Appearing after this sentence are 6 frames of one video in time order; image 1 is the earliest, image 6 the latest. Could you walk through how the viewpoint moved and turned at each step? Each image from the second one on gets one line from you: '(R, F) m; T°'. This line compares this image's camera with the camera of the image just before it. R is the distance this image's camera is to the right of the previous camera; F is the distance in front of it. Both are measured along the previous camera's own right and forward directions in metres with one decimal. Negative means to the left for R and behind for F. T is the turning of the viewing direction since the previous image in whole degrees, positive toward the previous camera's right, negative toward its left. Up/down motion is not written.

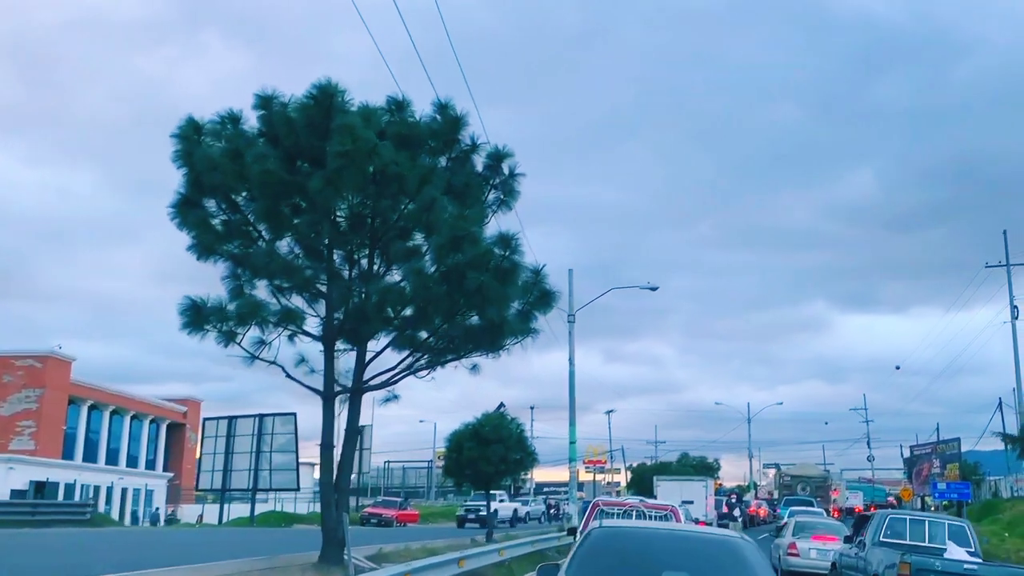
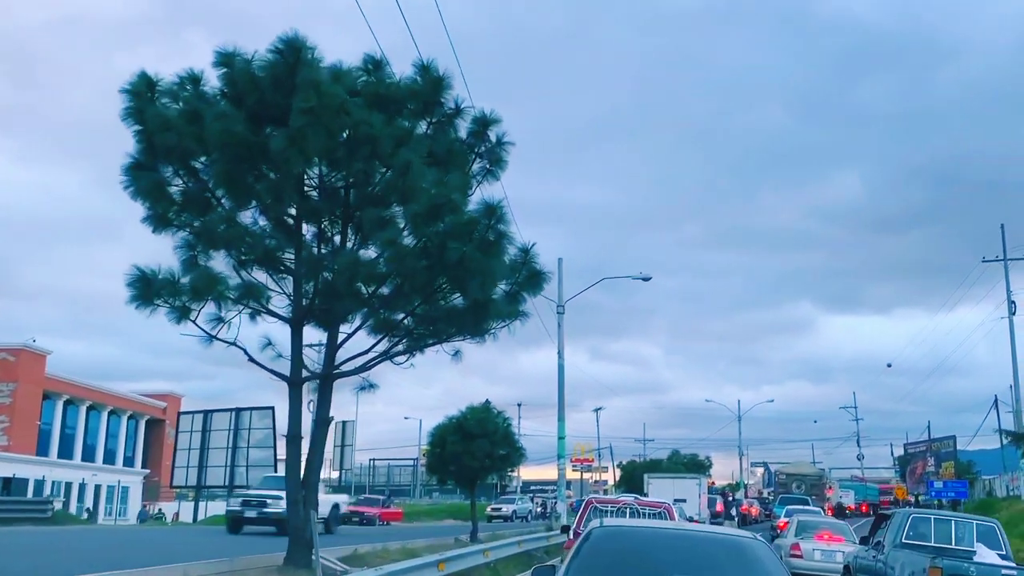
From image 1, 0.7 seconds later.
(0.0, +1.6) m; +1°
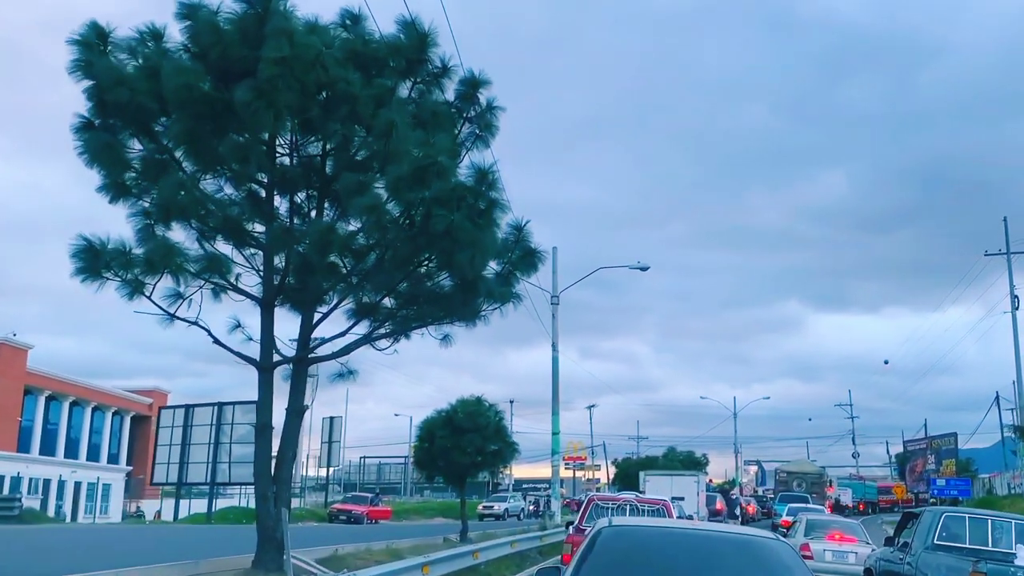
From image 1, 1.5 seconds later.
(0.0, +1.5) m; 0°
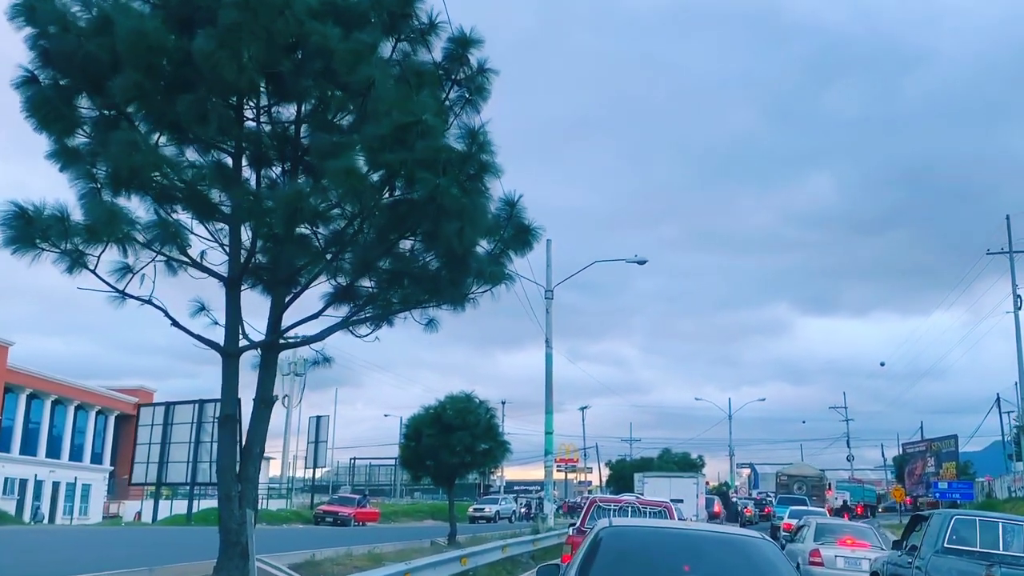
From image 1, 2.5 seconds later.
(0.0, +1.4) m; 0°
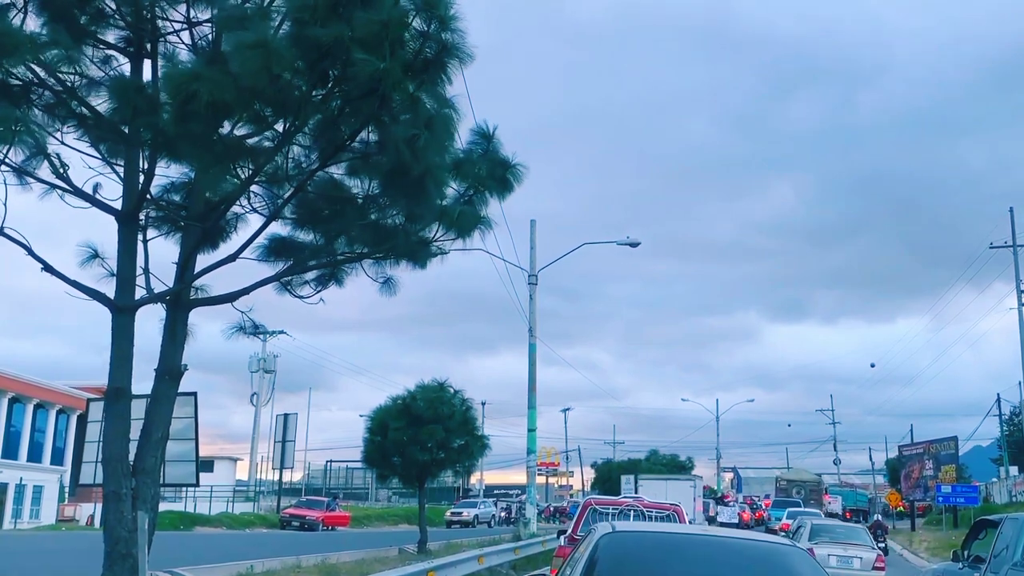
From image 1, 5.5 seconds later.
(0.0, +3.1) m; +1°
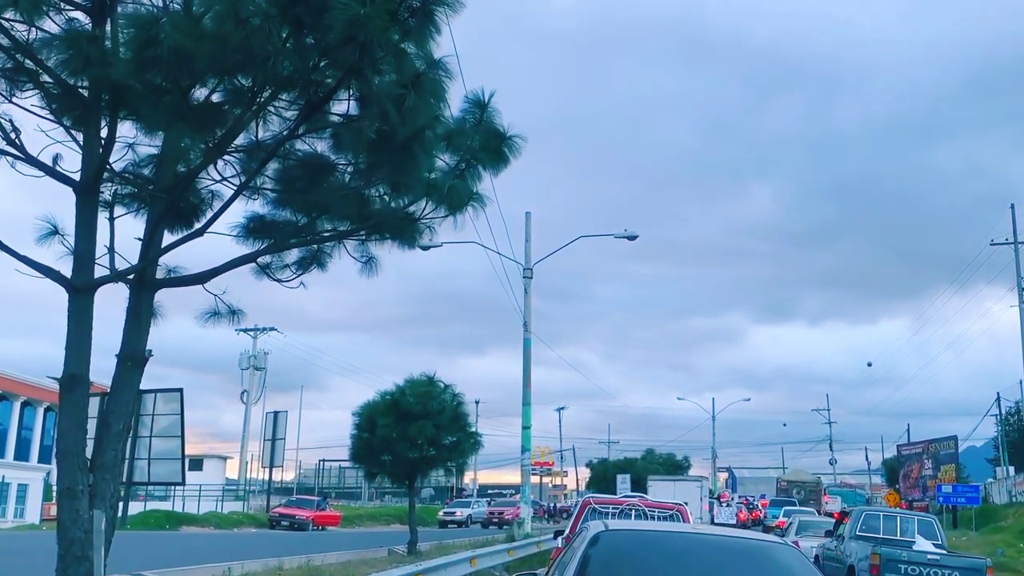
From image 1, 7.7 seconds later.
(0.0, +0.9) m; 0°
